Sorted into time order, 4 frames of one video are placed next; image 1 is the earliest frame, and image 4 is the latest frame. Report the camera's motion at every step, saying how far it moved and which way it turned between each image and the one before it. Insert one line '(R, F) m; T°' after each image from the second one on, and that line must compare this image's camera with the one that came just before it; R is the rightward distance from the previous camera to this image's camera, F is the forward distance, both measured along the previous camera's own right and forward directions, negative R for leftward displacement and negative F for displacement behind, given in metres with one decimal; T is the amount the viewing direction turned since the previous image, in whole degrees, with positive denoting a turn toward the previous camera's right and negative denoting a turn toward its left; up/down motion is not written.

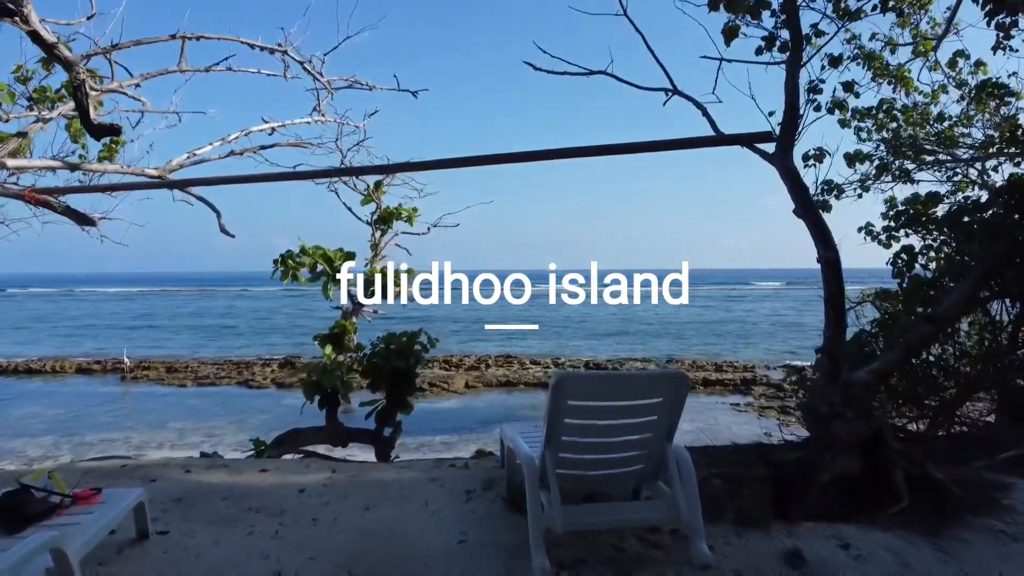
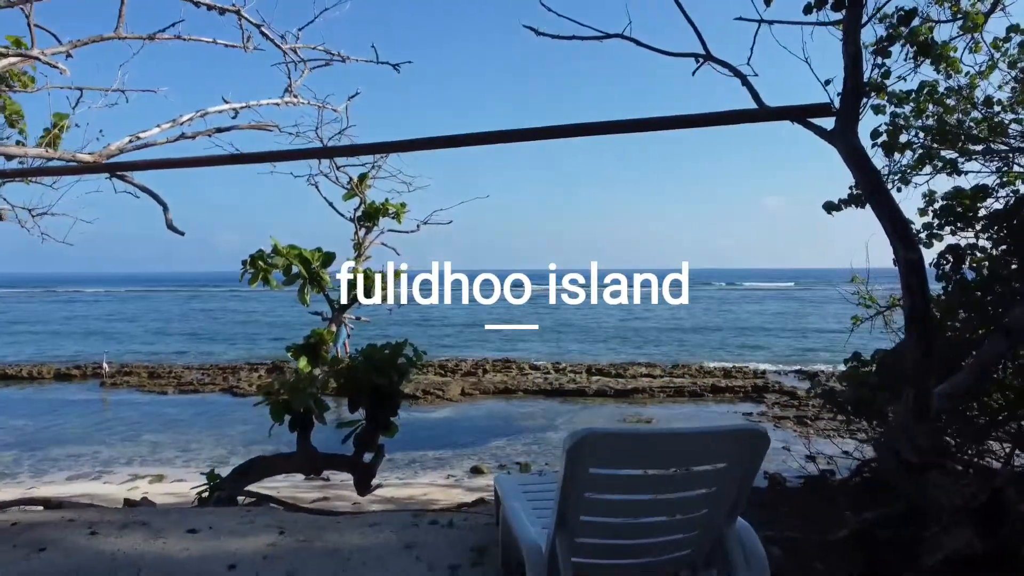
(0.0, +0.8) m; 0°
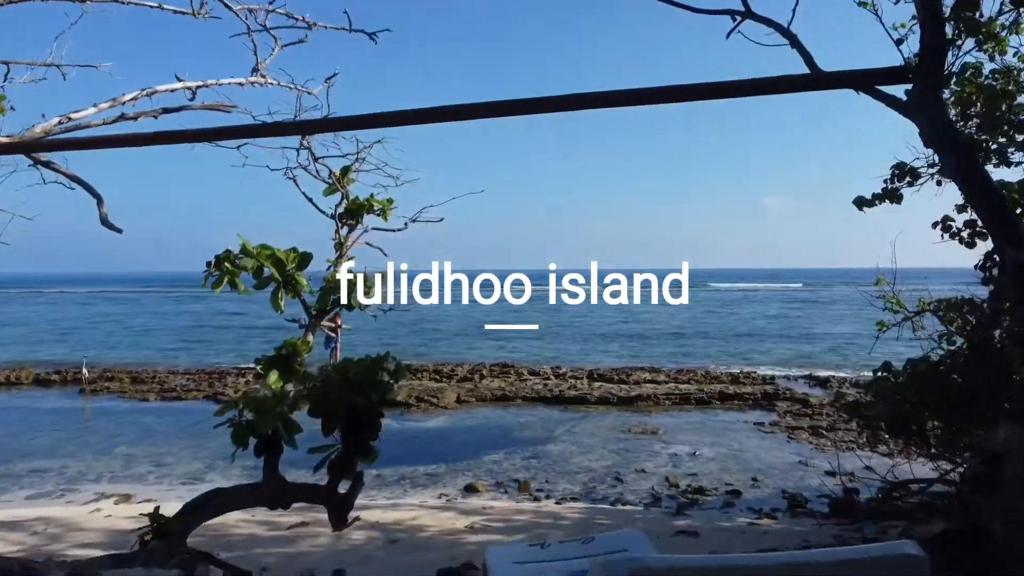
(0.0, +0.7) m; 0°
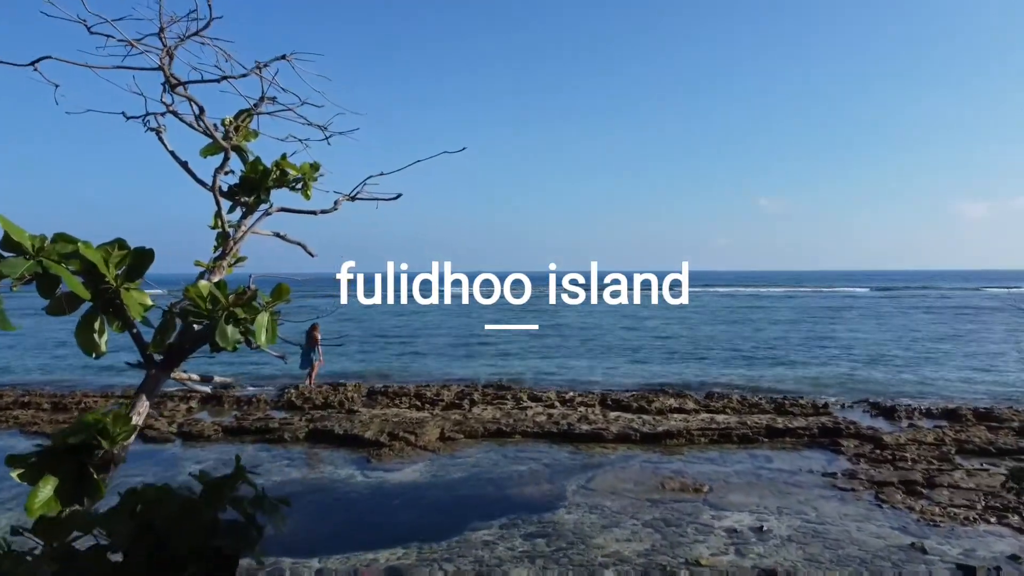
(0.0, +2.8) m; 0°
